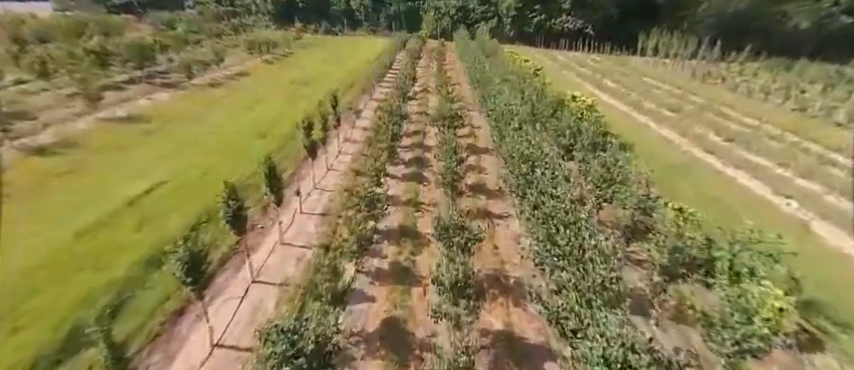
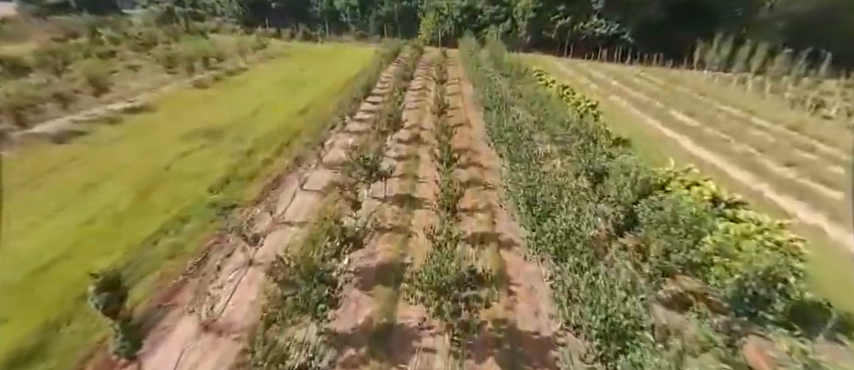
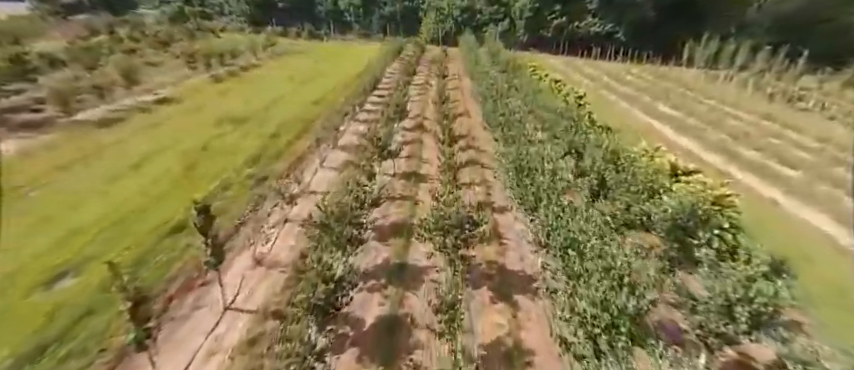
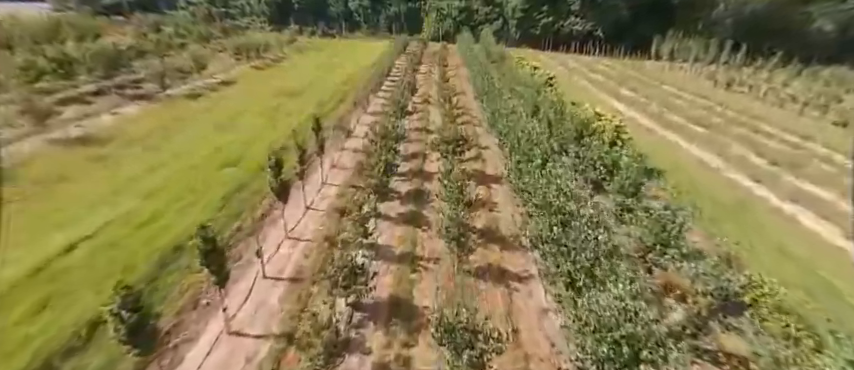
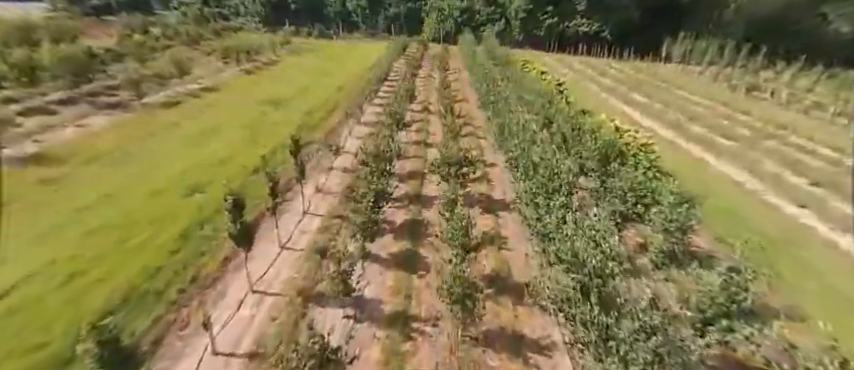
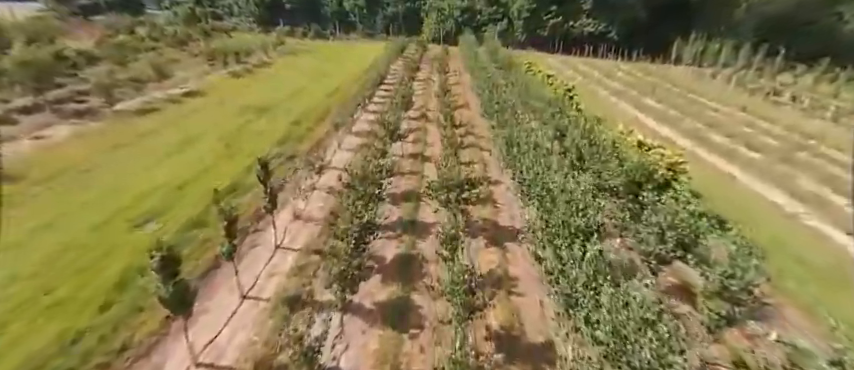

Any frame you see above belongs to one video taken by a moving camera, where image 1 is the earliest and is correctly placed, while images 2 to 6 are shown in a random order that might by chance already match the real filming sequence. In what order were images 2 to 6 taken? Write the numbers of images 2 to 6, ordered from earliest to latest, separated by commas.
4, 5, 6, 3, 2
